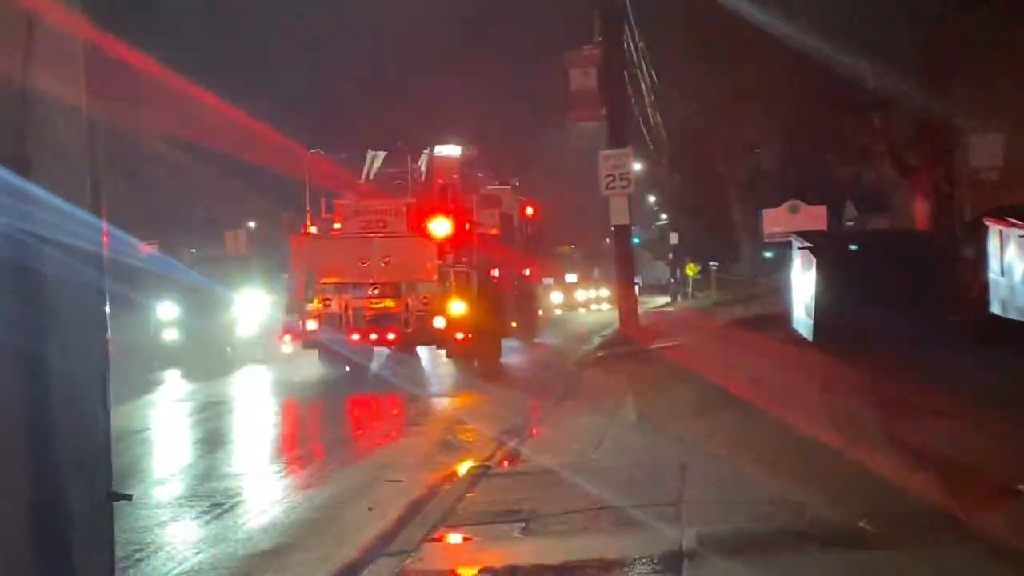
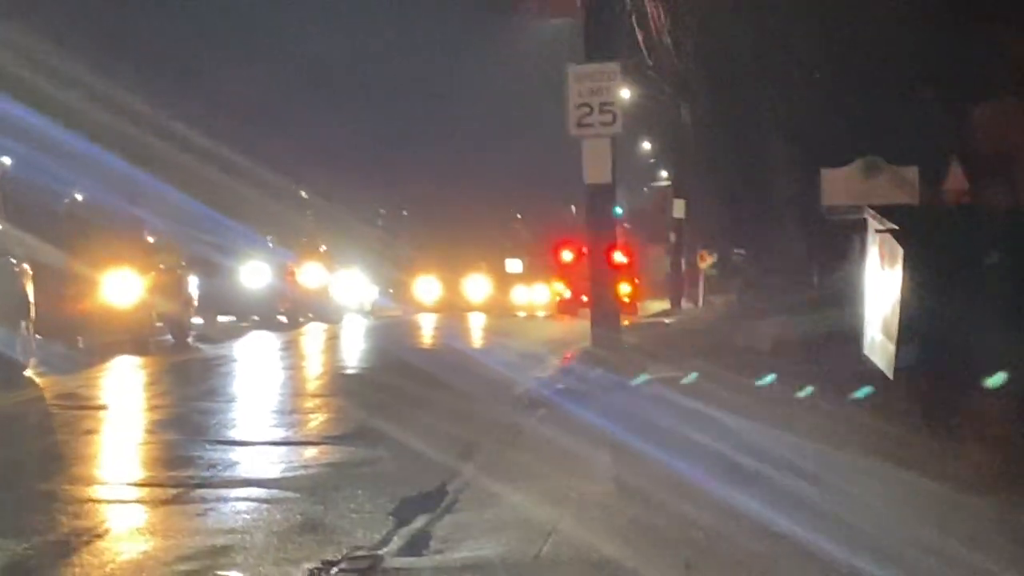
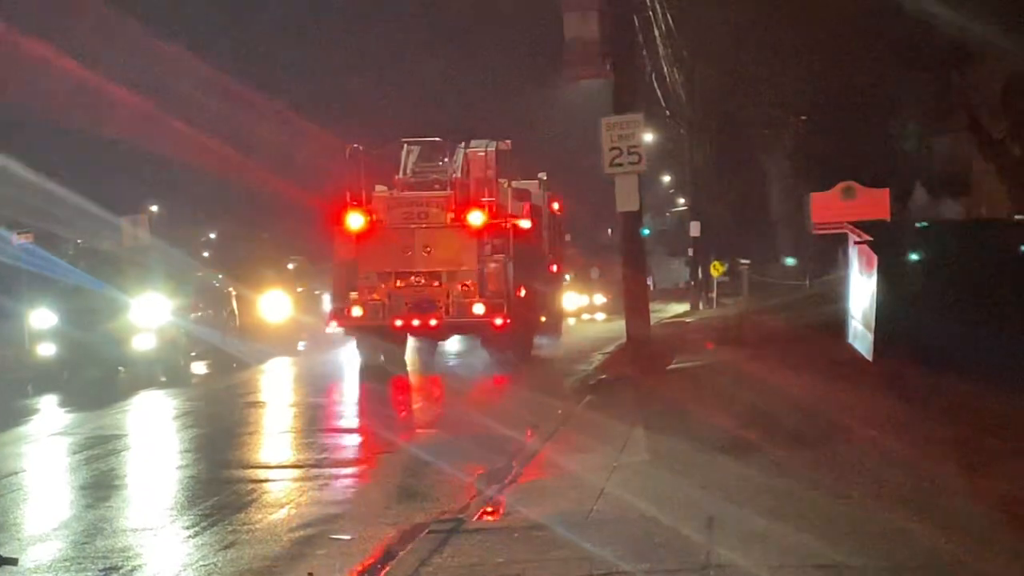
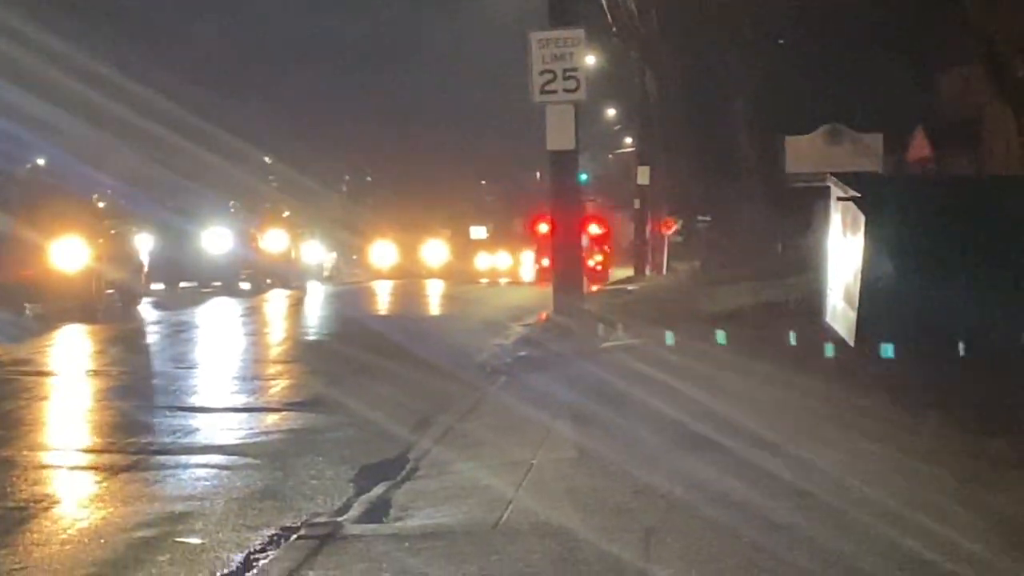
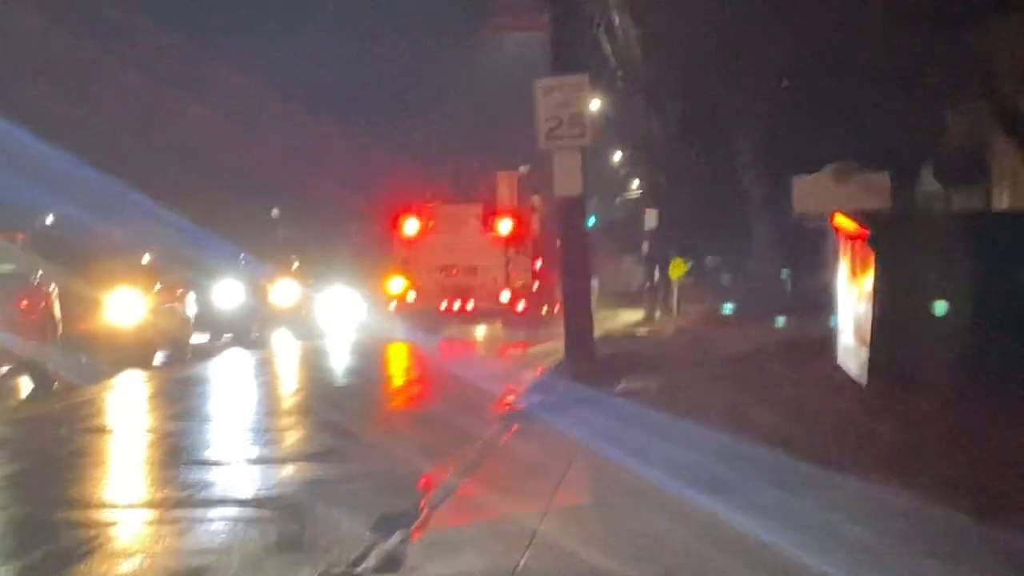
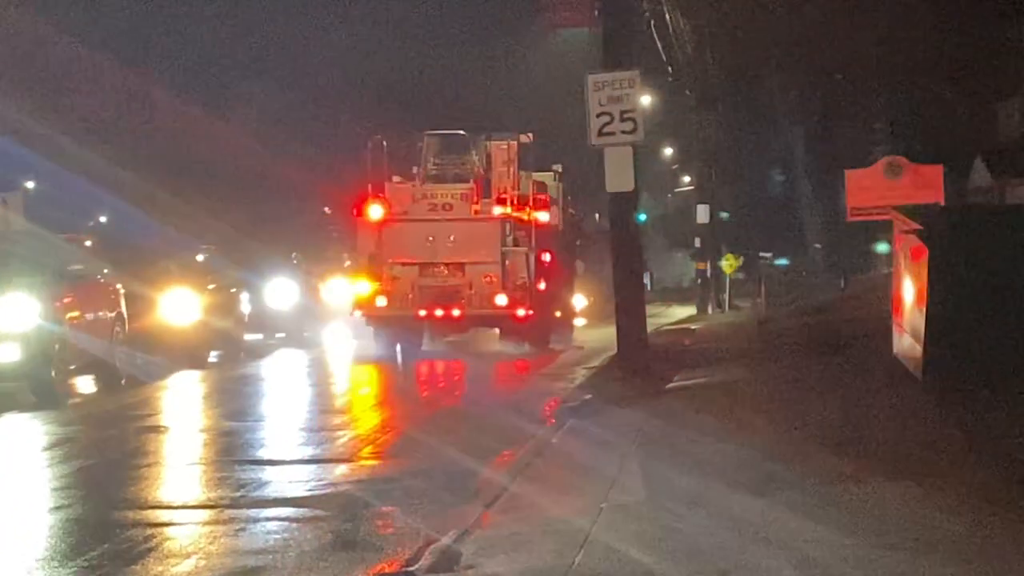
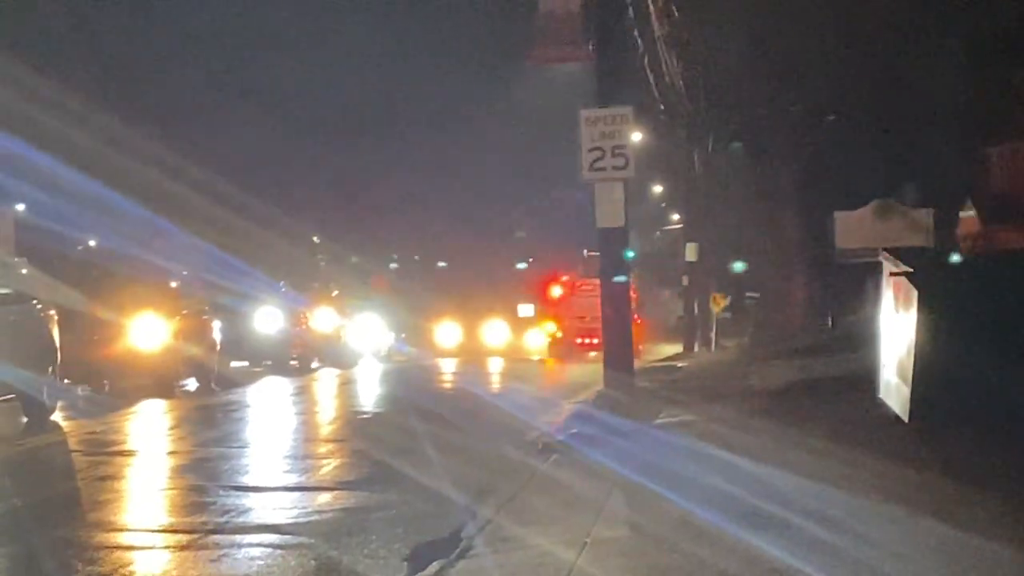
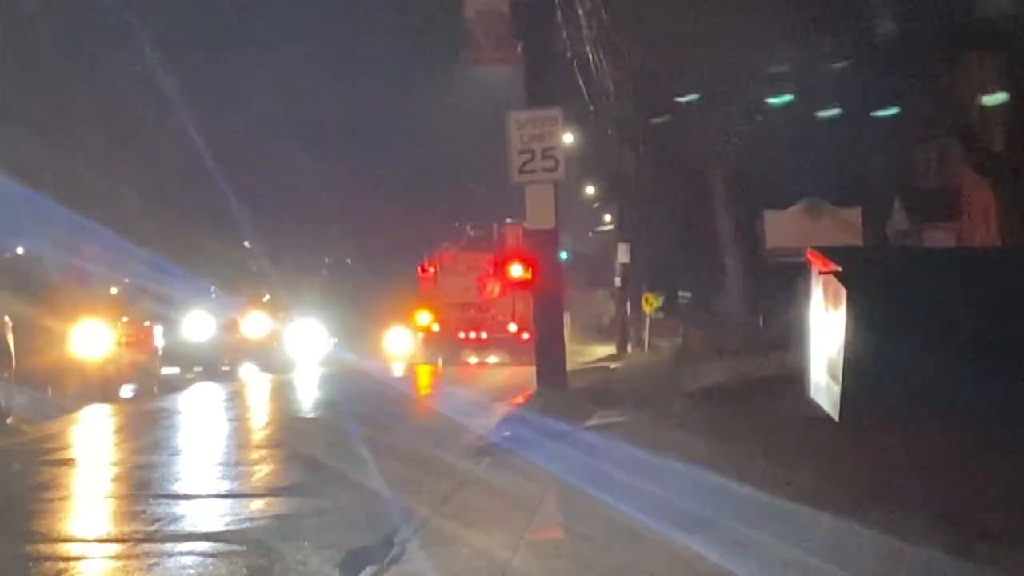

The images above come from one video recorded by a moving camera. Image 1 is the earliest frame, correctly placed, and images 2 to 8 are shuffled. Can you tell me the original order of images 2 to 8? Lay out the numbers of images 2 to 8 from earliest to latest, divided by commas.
3, 6, 5, 8, 7, 2, 4
